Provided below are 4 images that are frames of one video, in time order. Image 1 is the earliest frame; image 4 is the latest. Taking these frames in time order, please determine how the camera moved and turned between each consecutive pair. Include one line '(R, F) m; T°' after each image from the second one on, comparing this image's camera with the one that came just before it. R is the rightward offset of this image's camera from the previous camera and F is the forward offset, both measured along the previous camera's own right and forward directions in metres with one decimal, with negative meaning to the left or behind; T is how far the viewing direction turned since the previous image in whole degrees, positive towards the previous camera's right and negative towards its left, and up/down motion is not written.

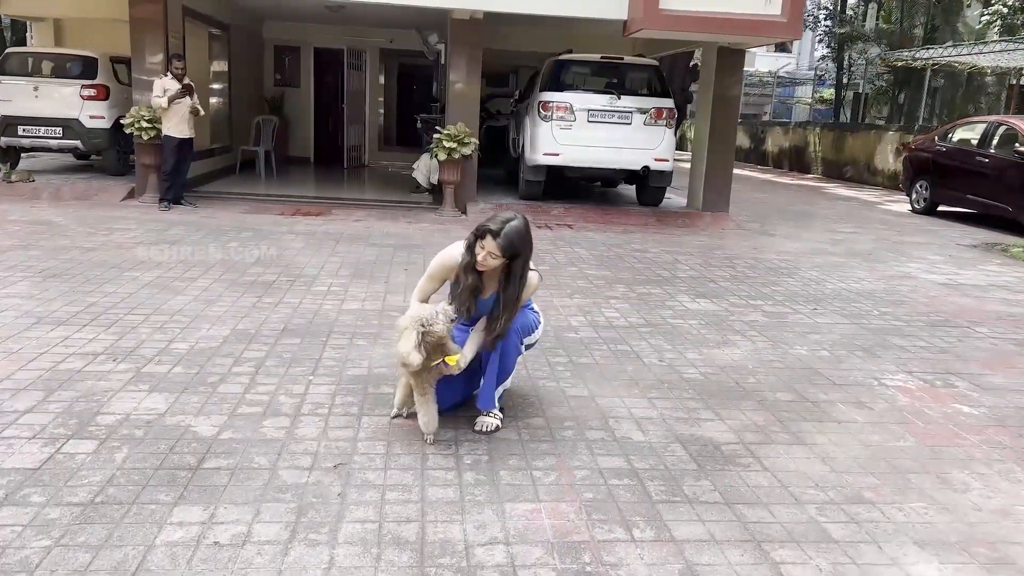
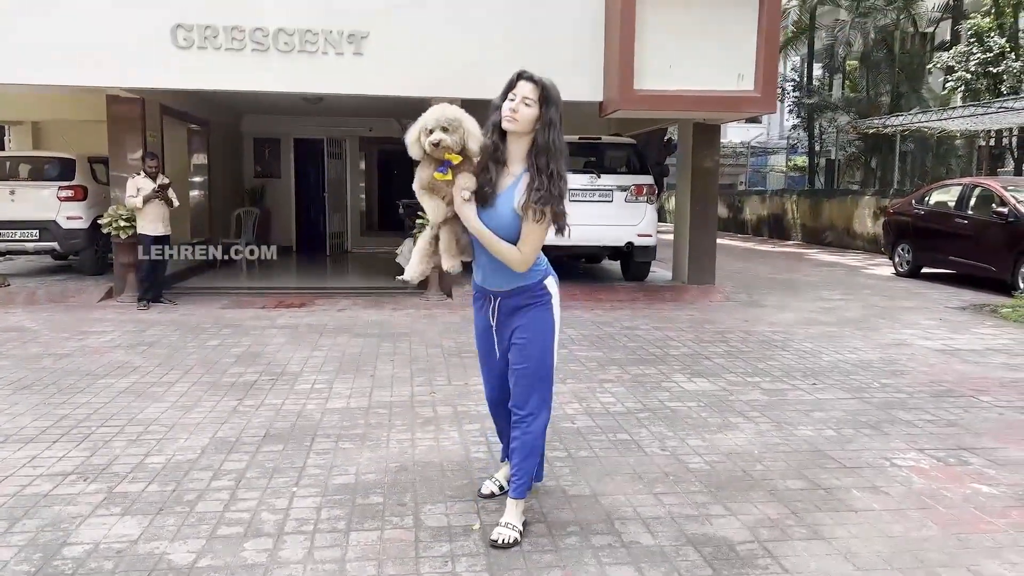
(0.0, +0.1) m; +1°
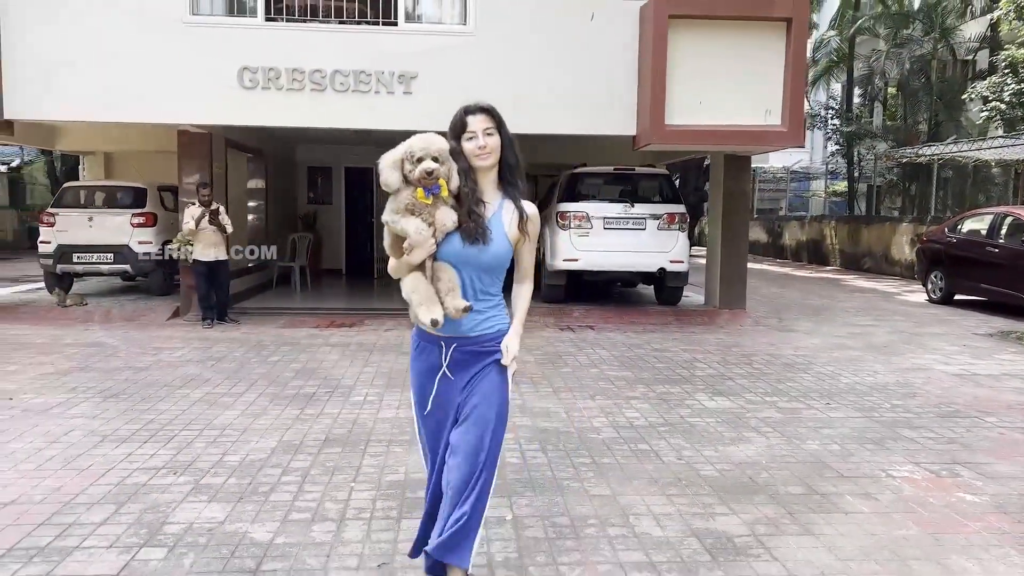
(+0.1, -0.5) m; -3°
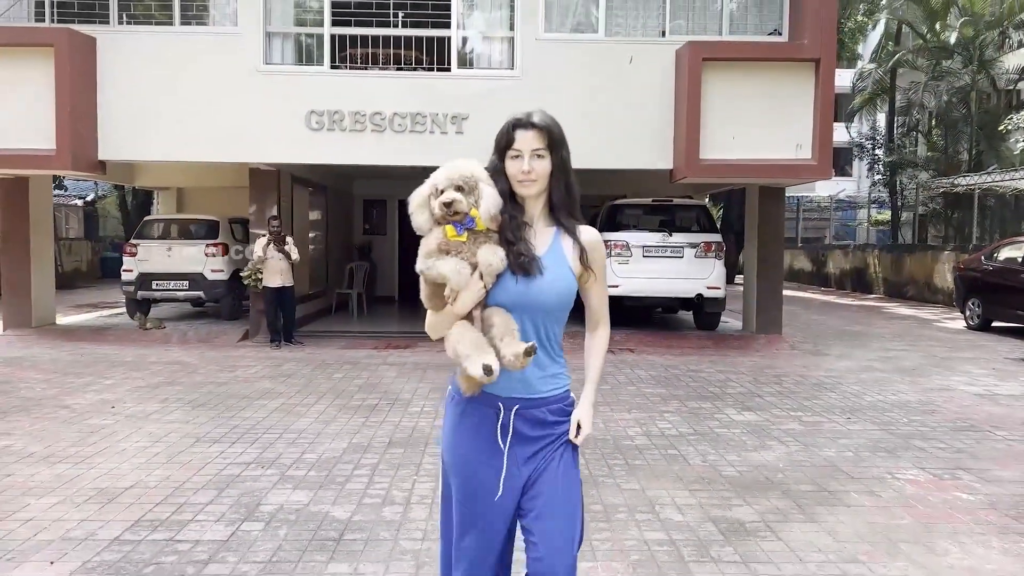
(0.0, -0.6) m; -3°
